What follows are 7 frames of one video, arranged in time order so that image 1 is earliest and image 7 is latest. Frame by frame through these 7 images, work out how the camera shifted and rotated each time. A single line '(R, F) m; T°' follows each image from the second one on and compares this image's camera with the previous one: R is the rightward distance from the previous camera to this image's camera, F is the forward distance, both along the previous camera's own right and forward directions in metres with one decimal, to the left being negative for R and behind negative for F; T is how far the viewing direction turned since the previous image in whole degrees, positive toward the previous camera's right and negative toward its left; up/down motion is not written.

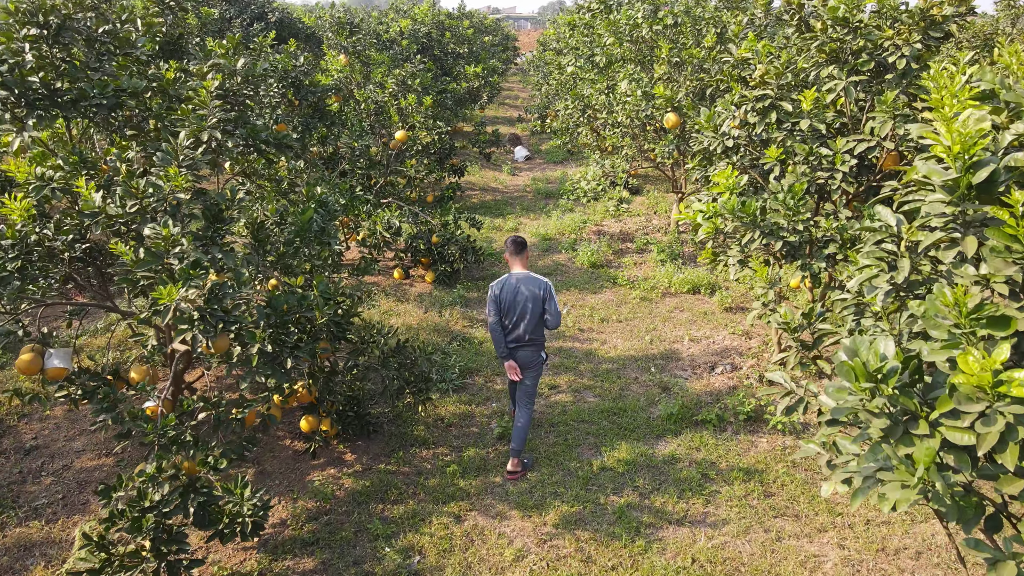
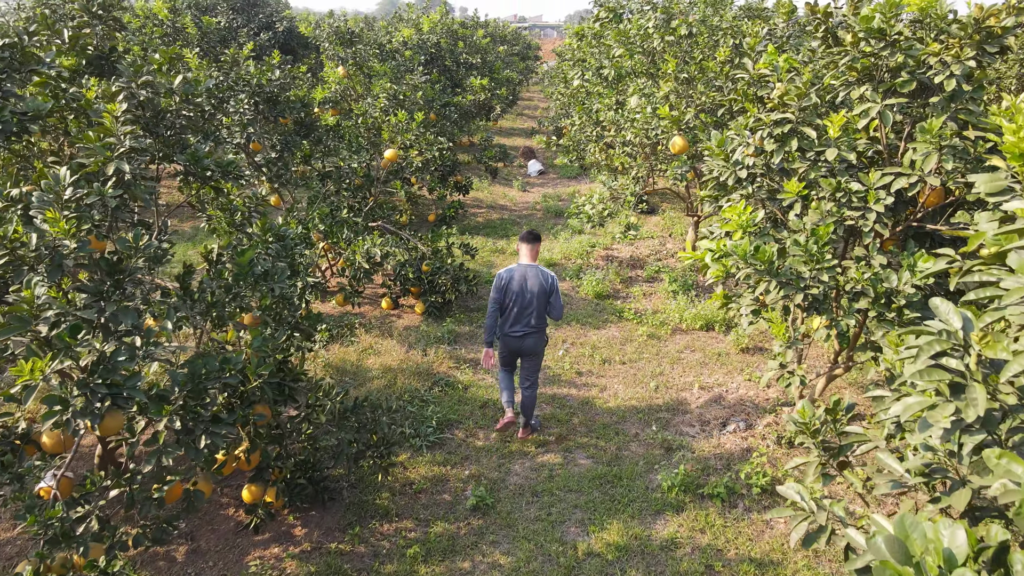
(+0.2, +0.5) m; -2°
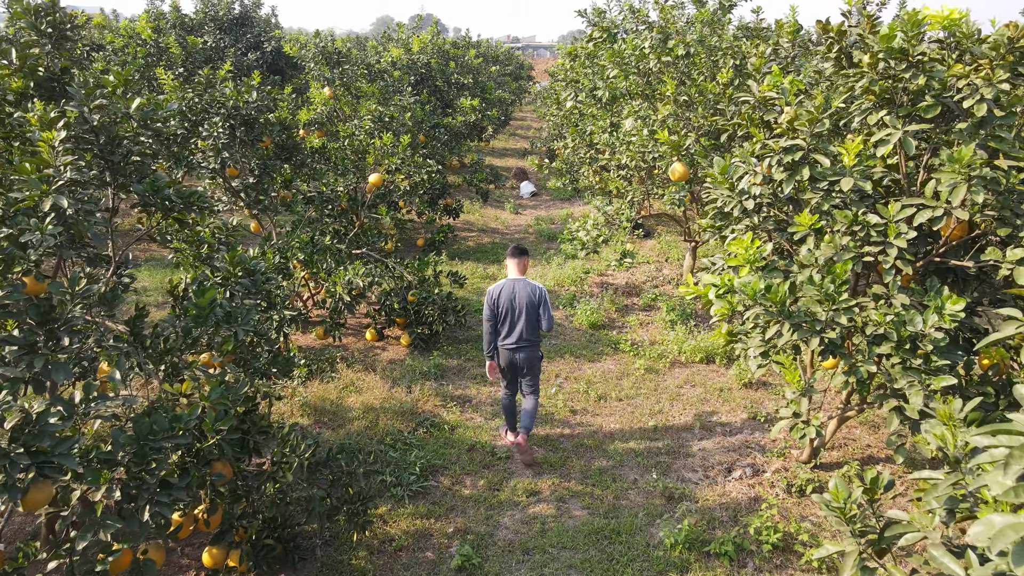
(0.0, +0.2) m; 0°
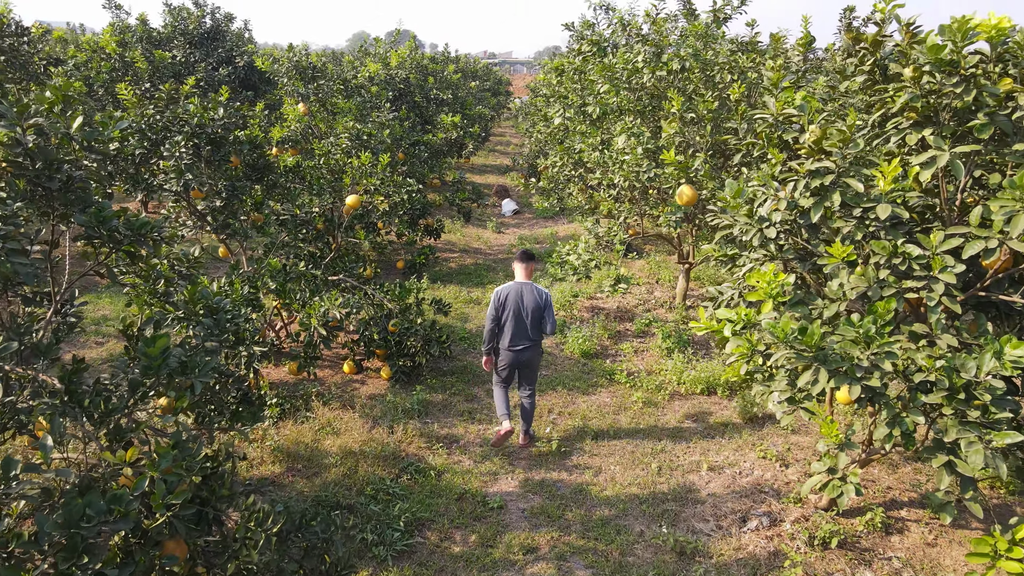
(-0.1, +0.3) m; +2°
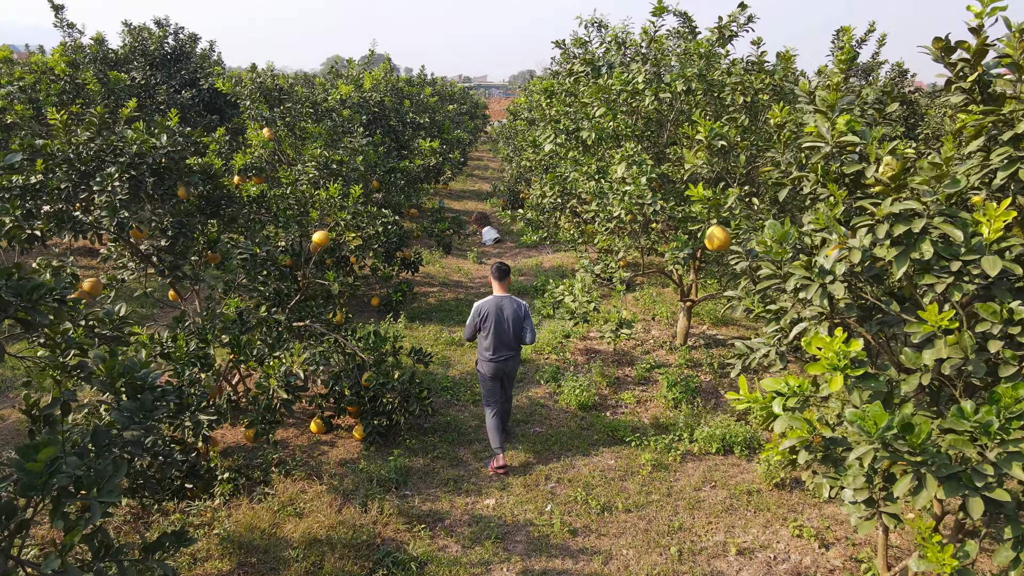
(-0.1, +0.5) m; +2°
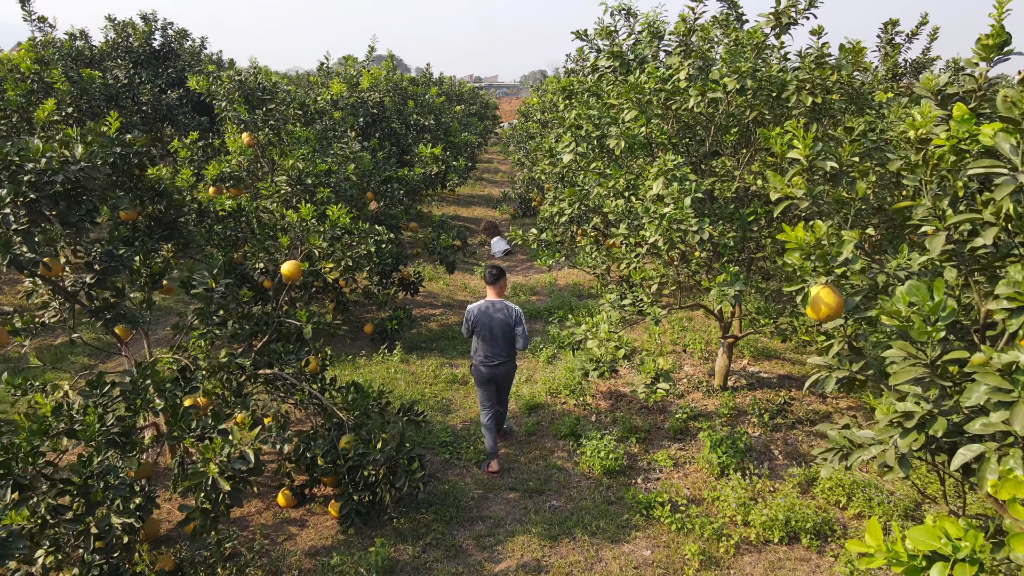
(0.0, +0.8) m; -1°
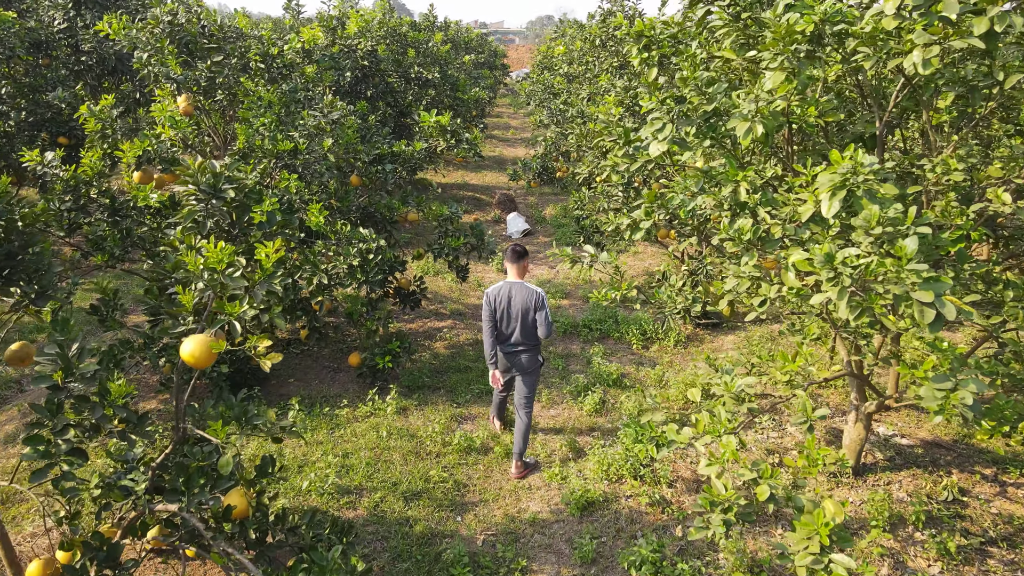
(-0.2, +1.5) m; 0°
